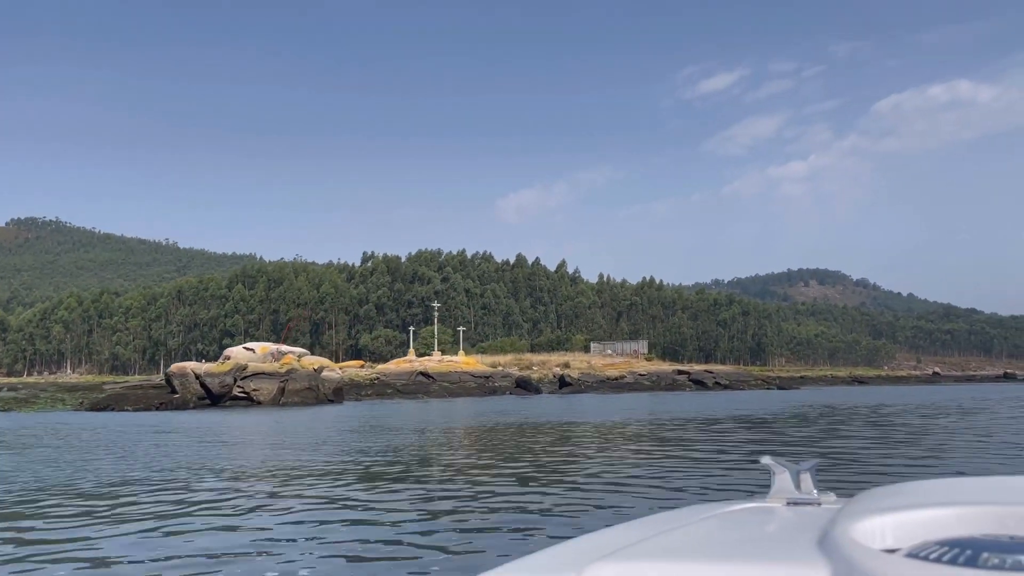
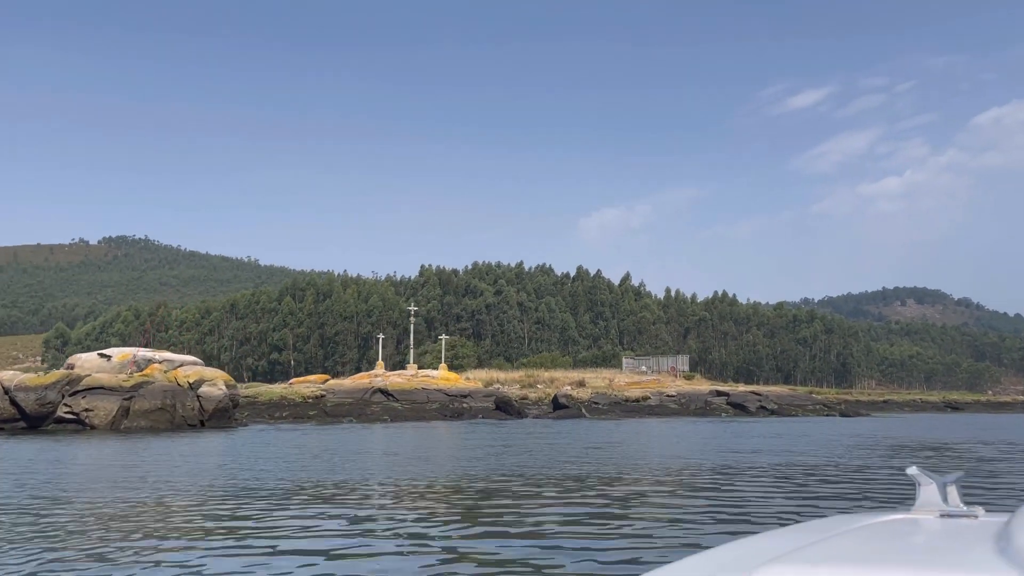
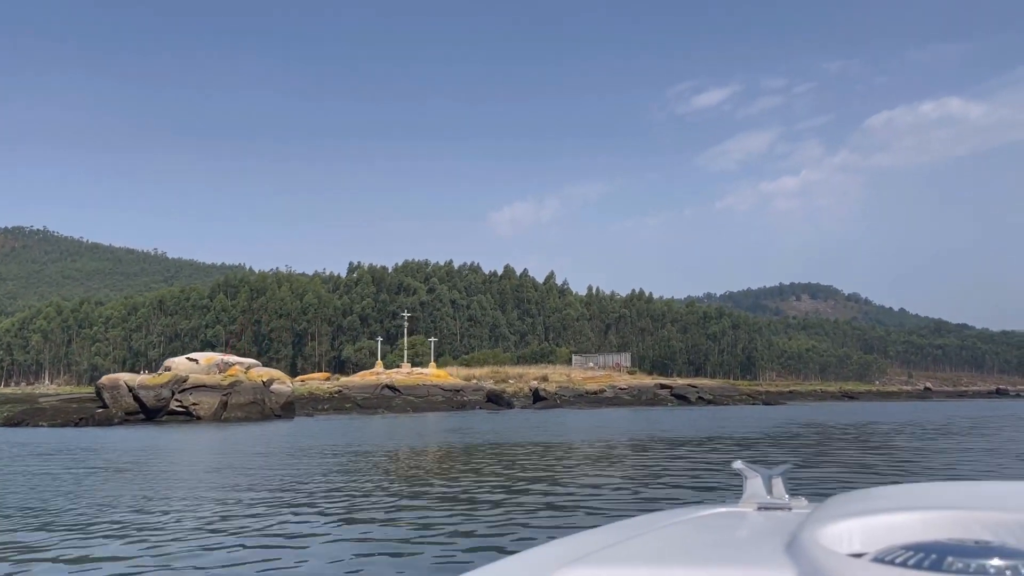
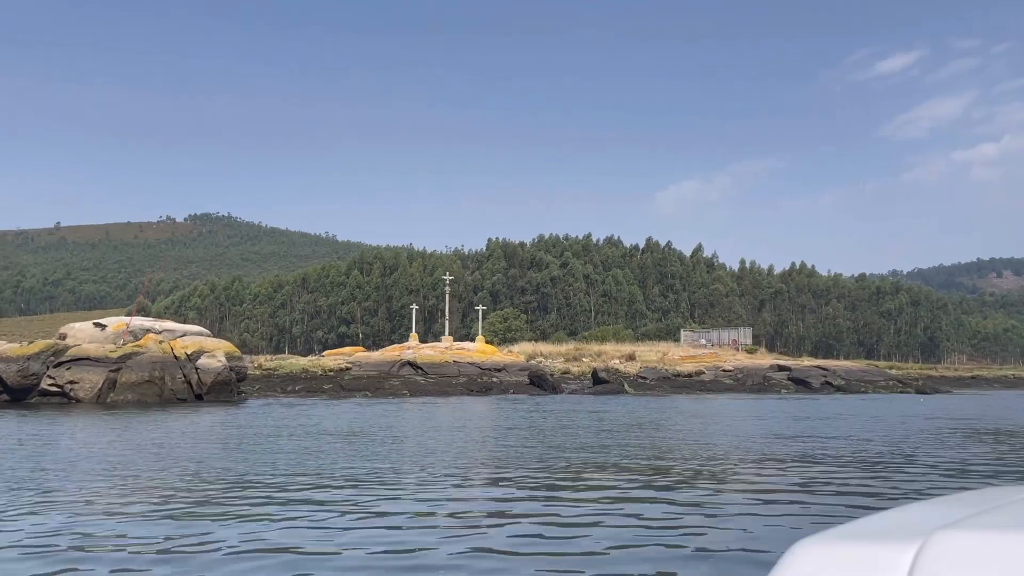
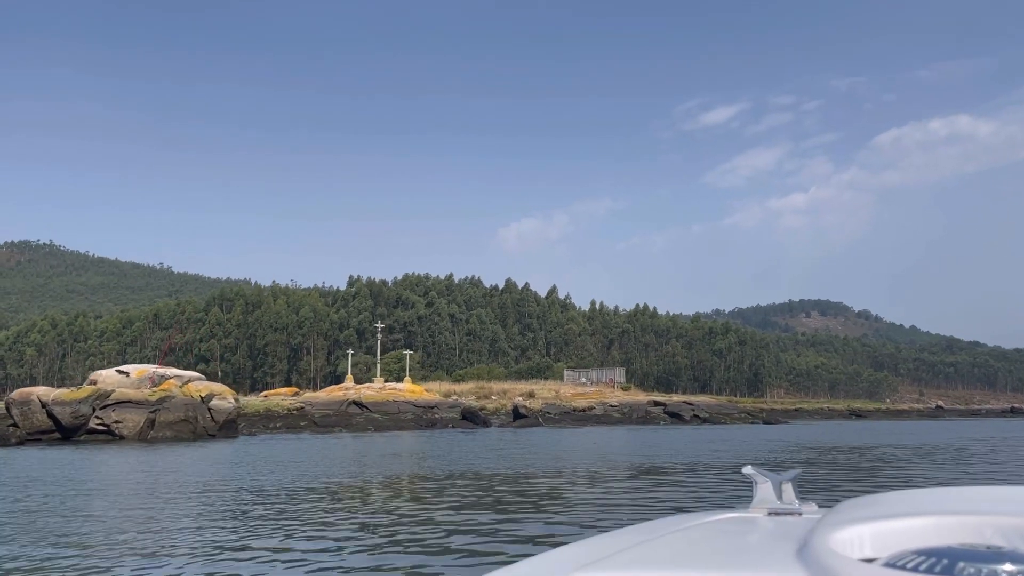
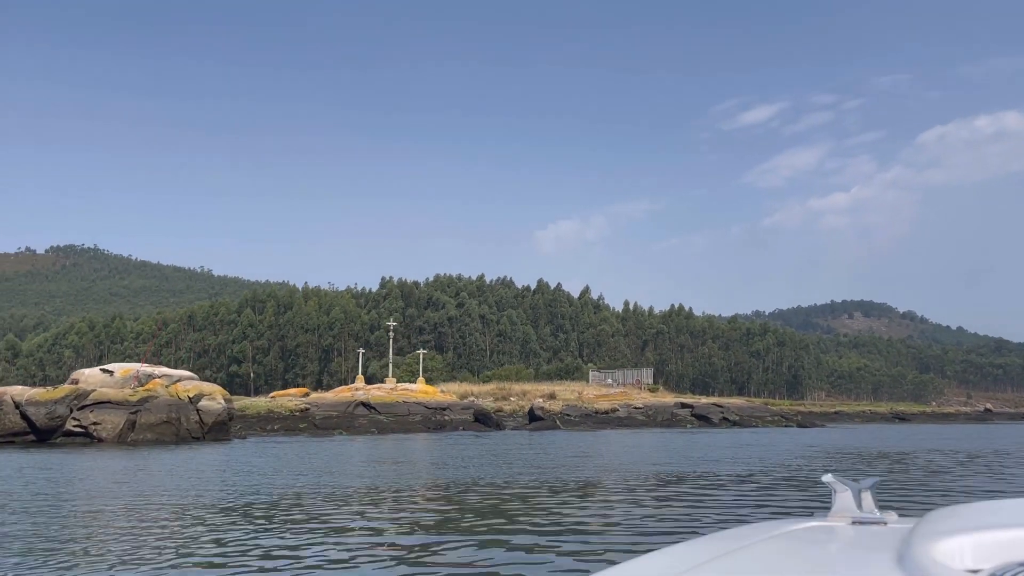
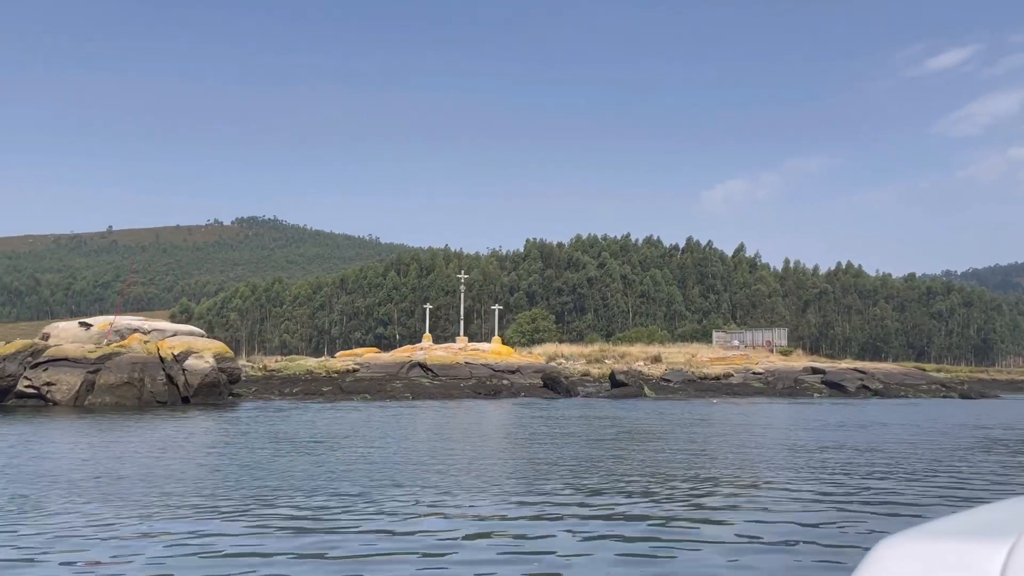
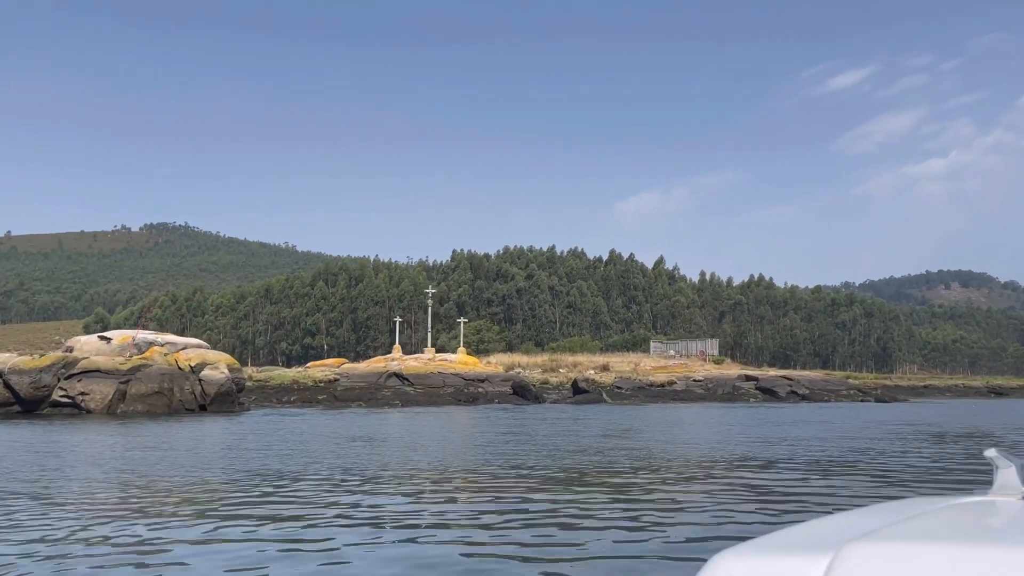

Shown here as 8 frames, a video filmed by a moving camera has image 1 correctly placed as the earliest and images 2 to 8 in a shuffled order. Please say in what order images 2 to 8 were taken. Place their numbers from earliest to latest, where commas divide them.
3, 5, 6, 2, 8, 4, 7
